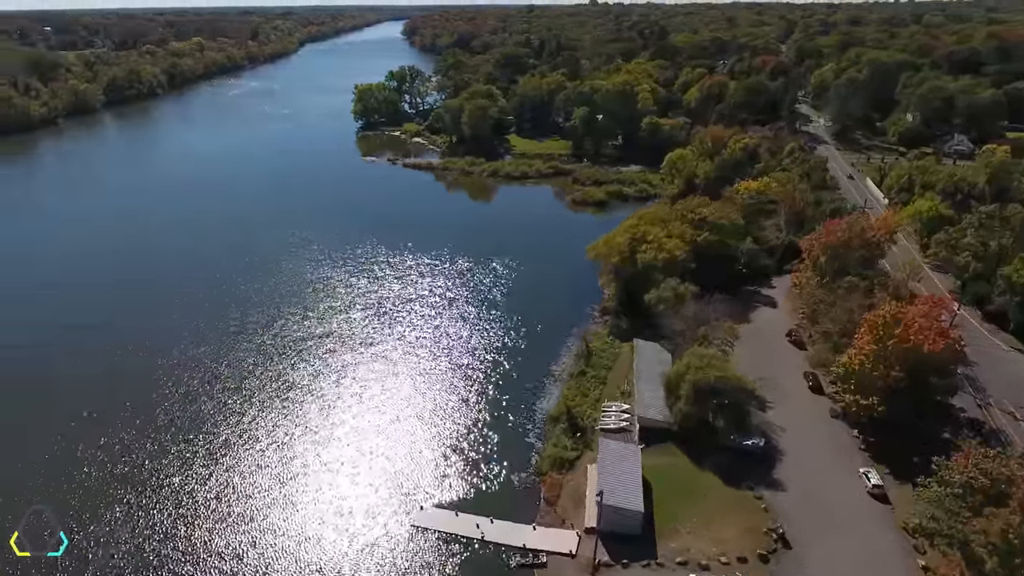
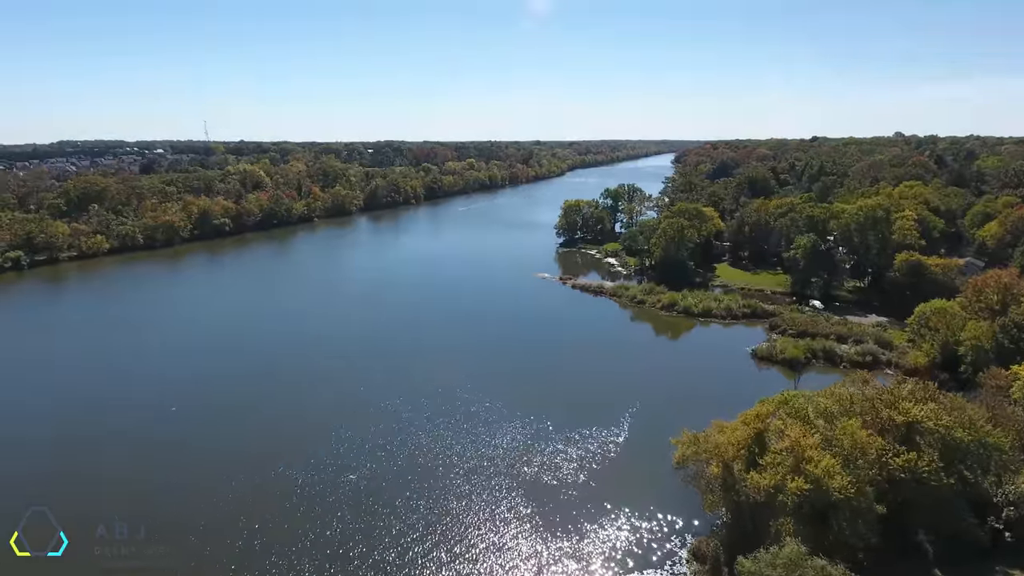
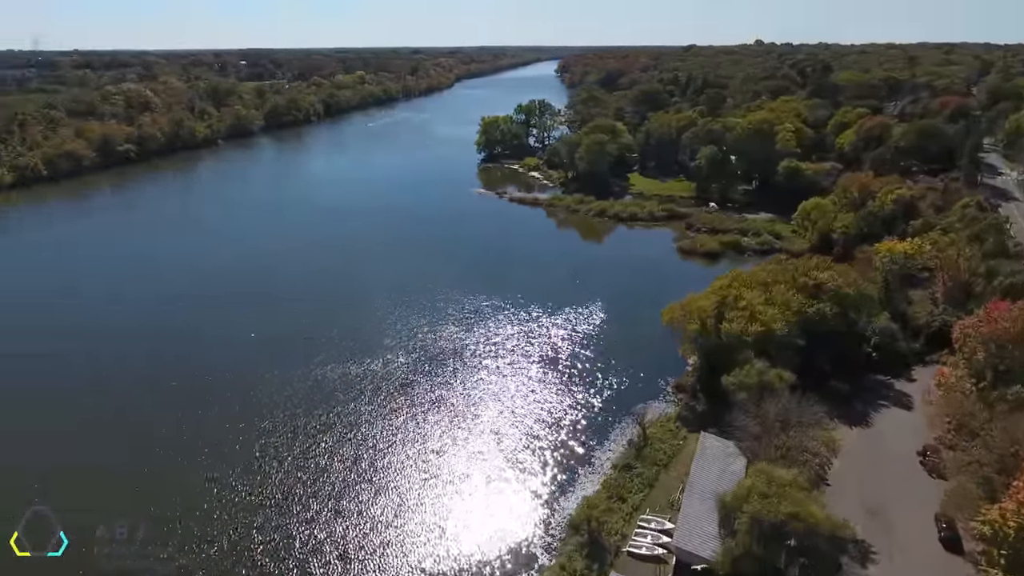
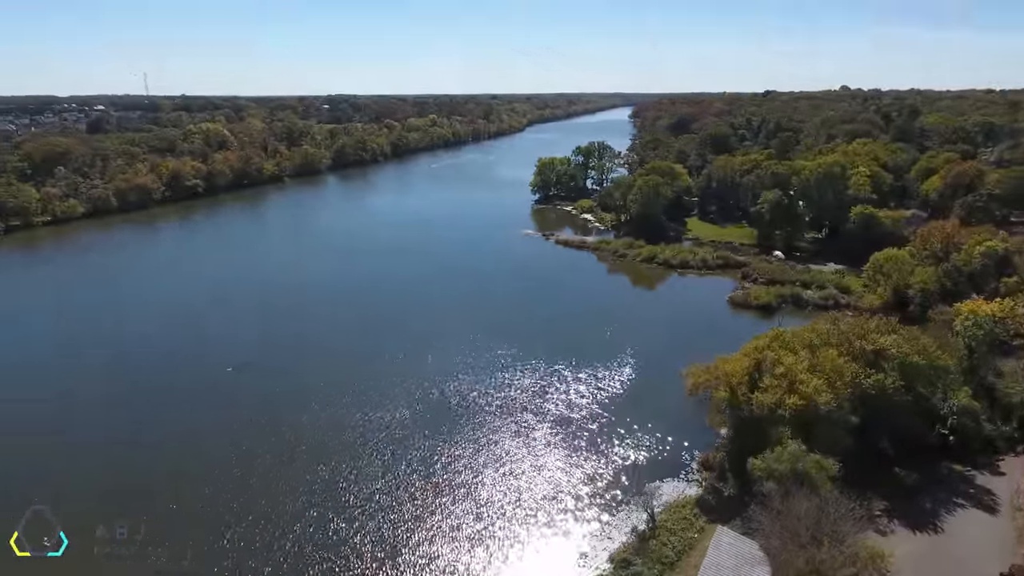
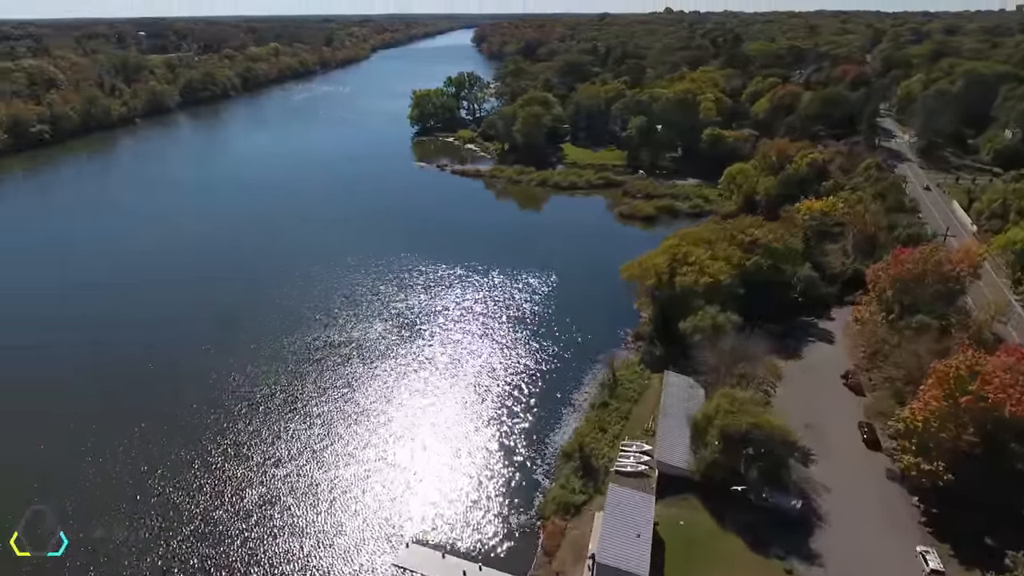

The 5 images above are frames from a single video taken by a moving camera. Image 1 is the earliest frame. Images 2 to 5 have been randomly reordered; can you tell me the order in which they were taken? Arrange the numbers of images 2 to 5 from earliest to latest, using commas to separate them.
5, 3, 4, 2
